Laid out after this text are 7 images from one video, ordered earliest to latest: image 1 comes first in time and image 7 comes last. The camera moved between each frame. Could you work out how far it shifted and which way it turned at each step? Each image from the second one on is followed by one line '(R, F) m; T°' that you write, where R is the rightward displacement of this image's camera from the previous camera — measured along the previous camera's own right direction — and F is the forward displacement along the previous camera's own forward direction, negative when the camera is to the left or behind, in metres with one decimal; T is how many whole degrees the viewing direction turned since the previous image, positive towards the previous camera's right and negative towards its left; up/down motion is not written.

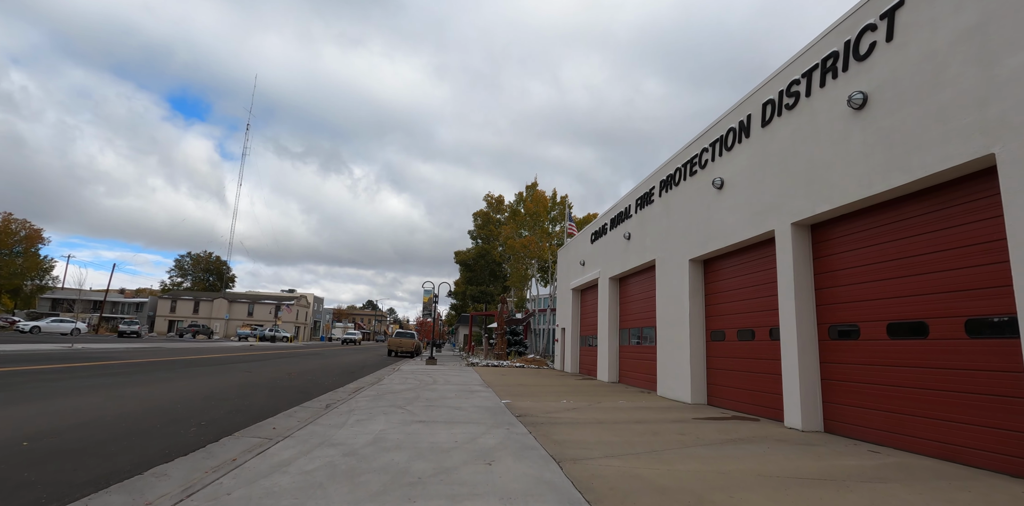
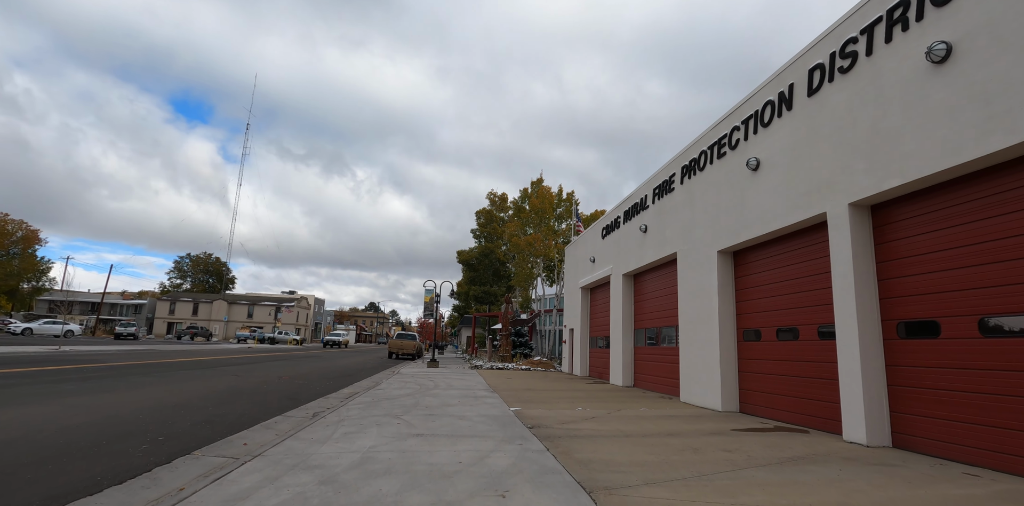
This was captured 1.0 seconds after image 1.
(-0.1, +1.1) m; 0°
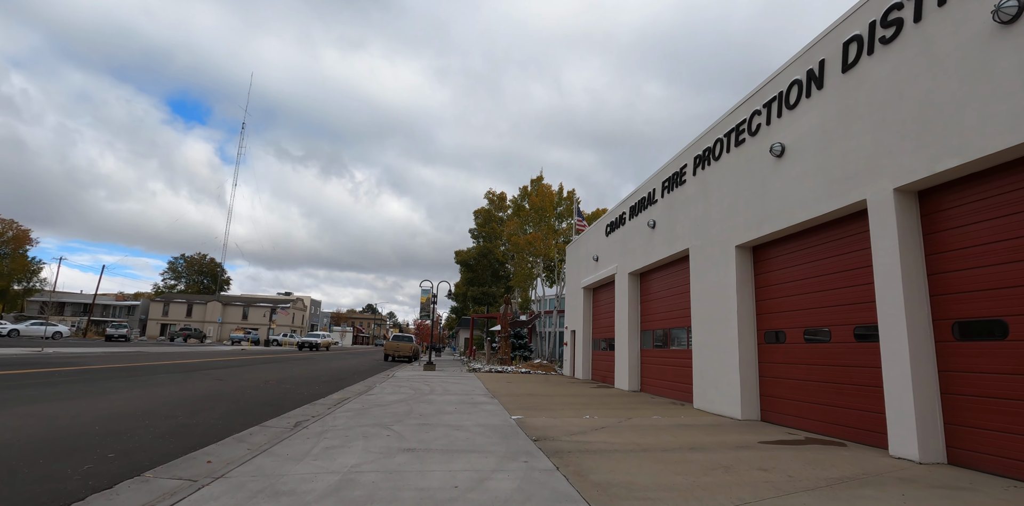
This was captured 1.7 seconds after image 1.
(-0.1, +0.8) m; 0°
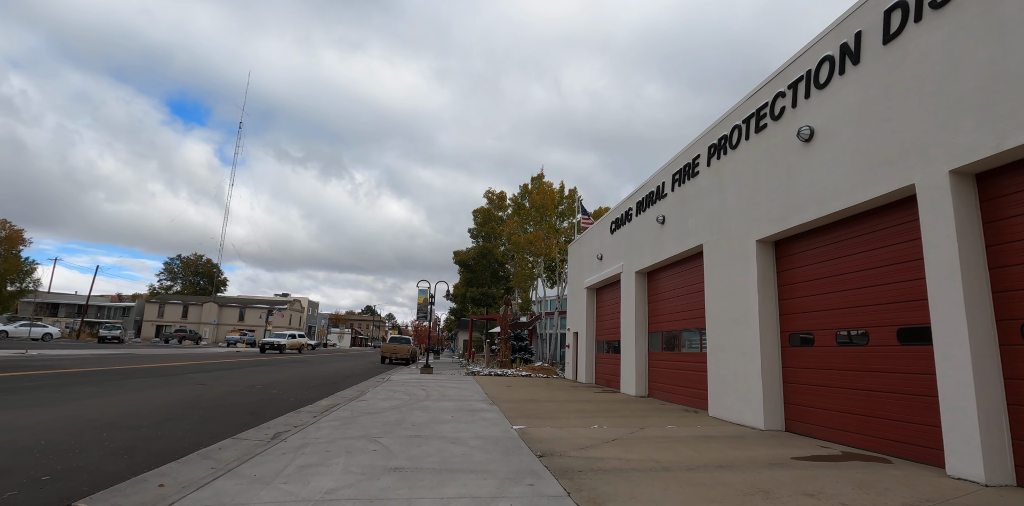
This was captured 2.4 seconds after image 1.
(0.0, +0.7) m; 0°
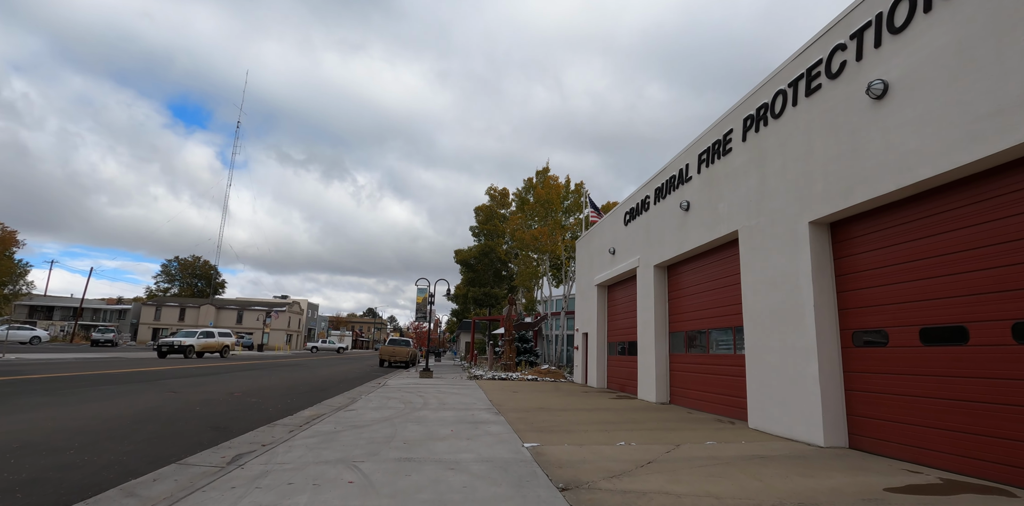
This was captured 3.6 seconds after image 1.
(-0.1, +1.3) m; 0°
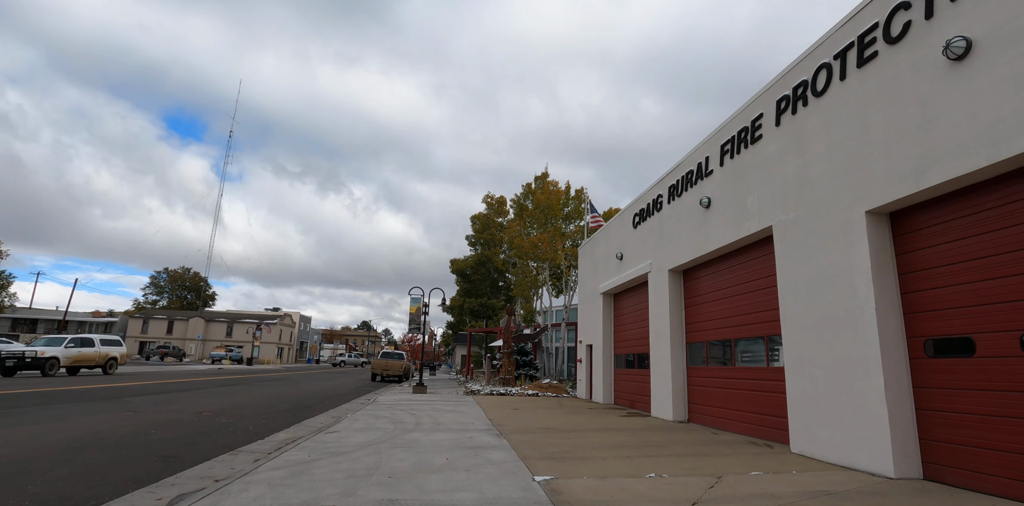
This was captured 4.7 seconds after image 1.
(-0.1, +1.1) m; +1°
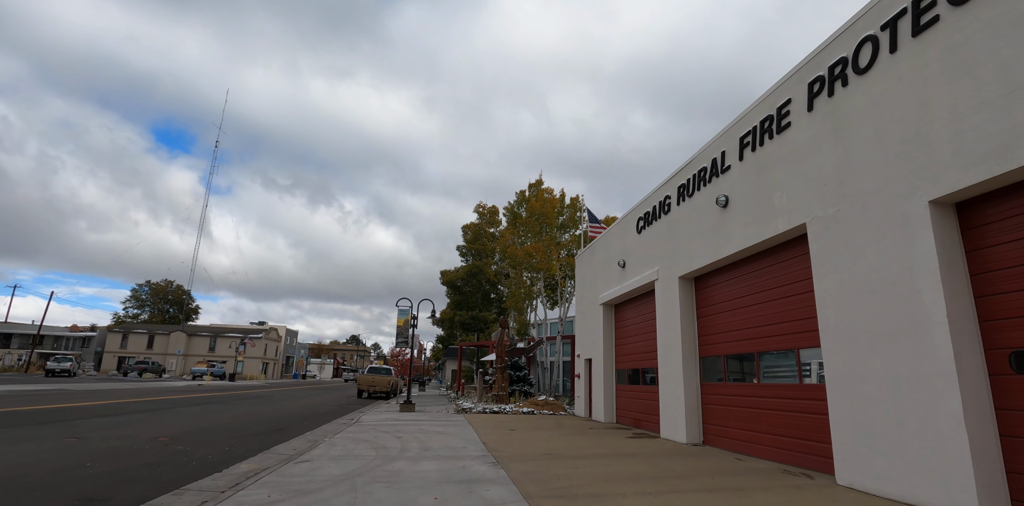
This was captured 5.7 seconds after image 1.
(-0.1, +1.0) m; +1°
